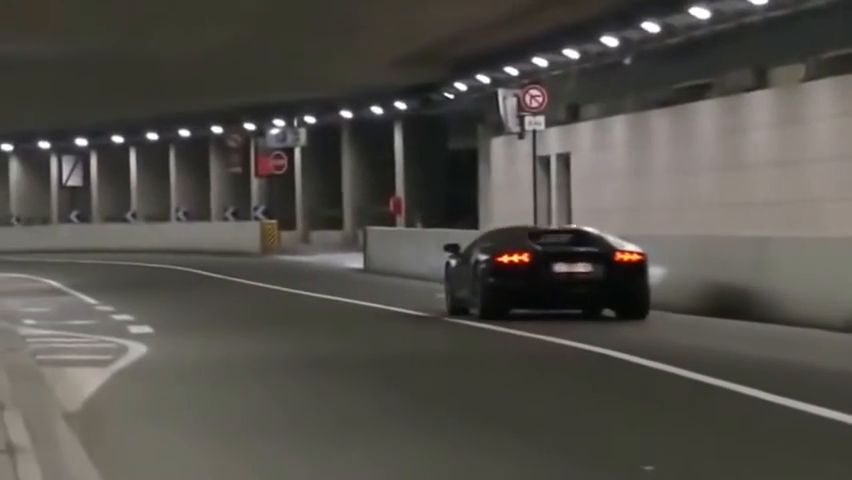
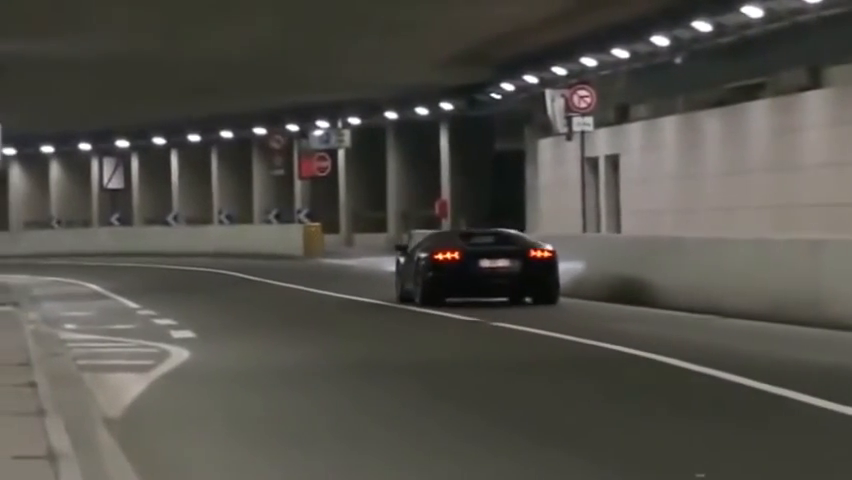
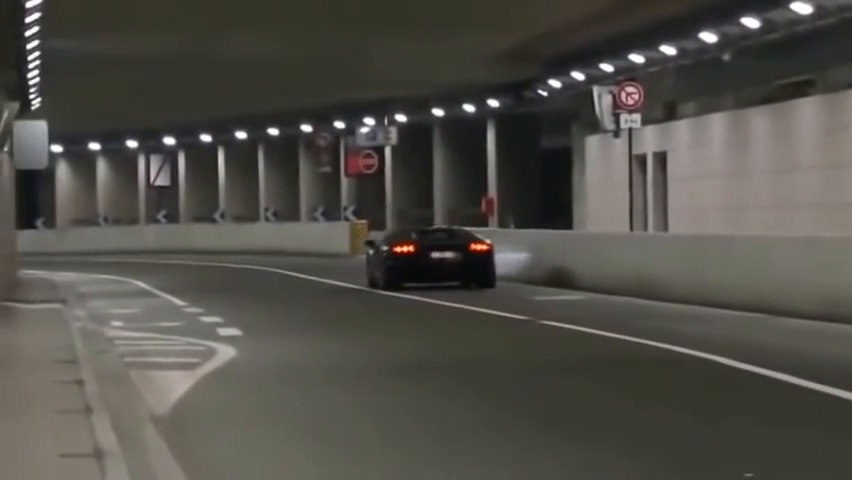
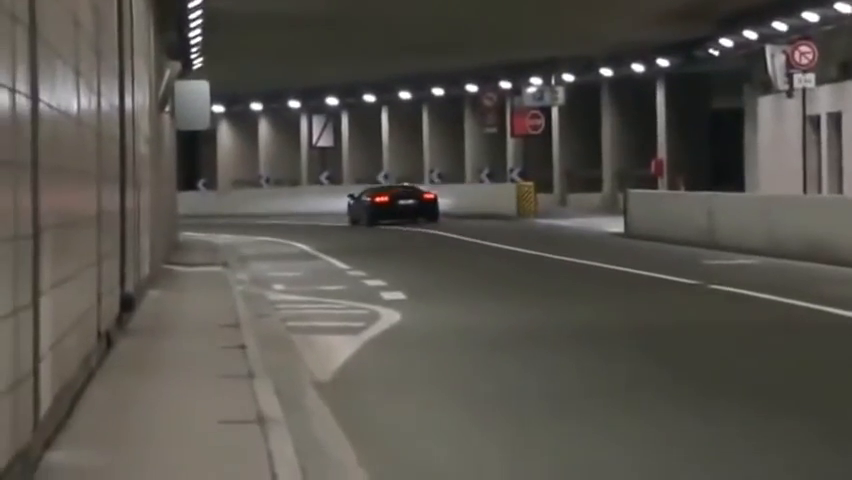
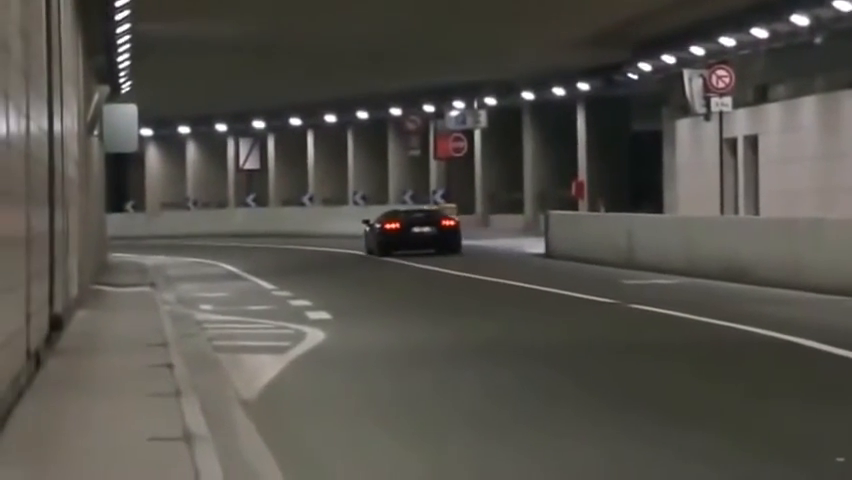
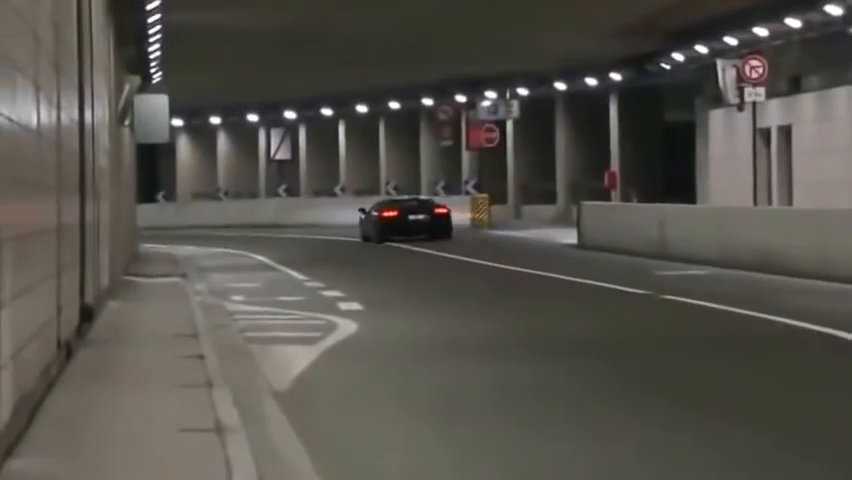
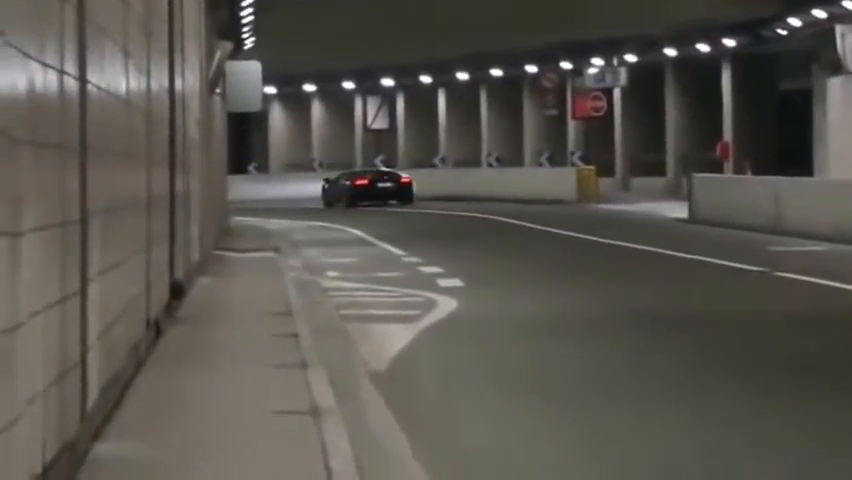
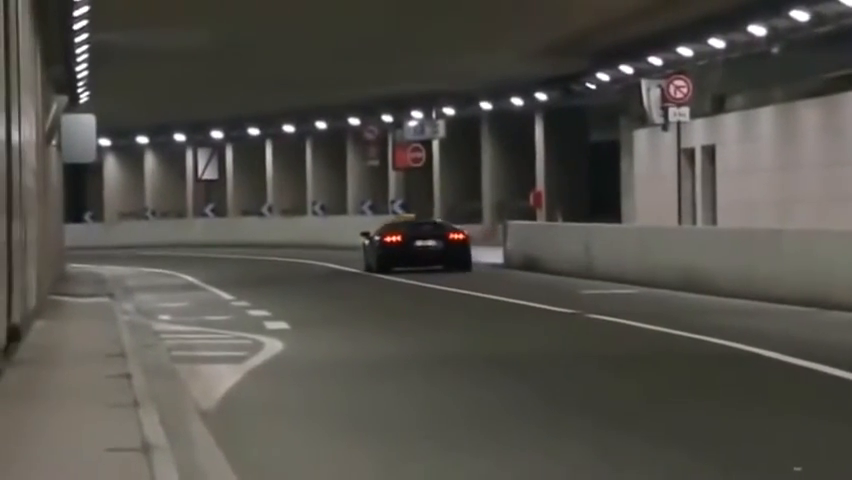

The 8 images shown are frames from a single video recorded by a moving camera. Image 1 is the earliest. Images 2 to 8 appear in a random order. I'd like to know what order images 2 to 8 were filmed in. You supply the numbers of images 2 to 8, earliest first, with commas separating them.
2, 3, 8, 5, 6, 4, 7
